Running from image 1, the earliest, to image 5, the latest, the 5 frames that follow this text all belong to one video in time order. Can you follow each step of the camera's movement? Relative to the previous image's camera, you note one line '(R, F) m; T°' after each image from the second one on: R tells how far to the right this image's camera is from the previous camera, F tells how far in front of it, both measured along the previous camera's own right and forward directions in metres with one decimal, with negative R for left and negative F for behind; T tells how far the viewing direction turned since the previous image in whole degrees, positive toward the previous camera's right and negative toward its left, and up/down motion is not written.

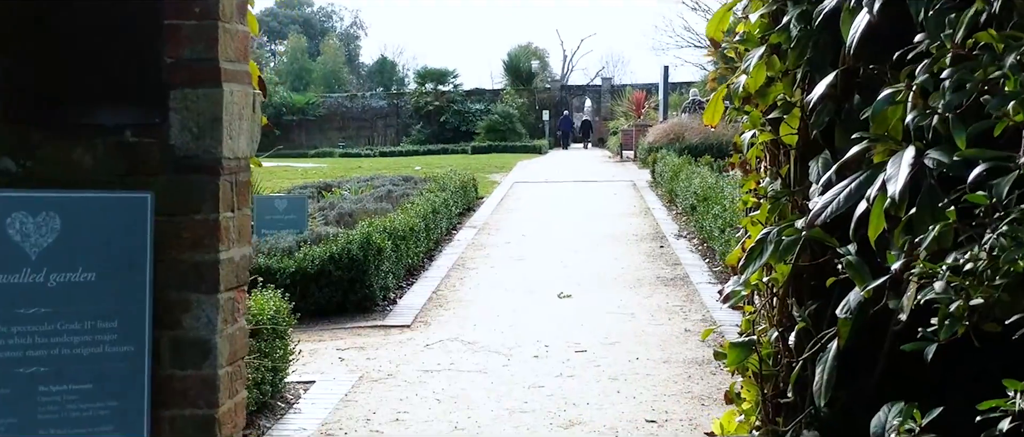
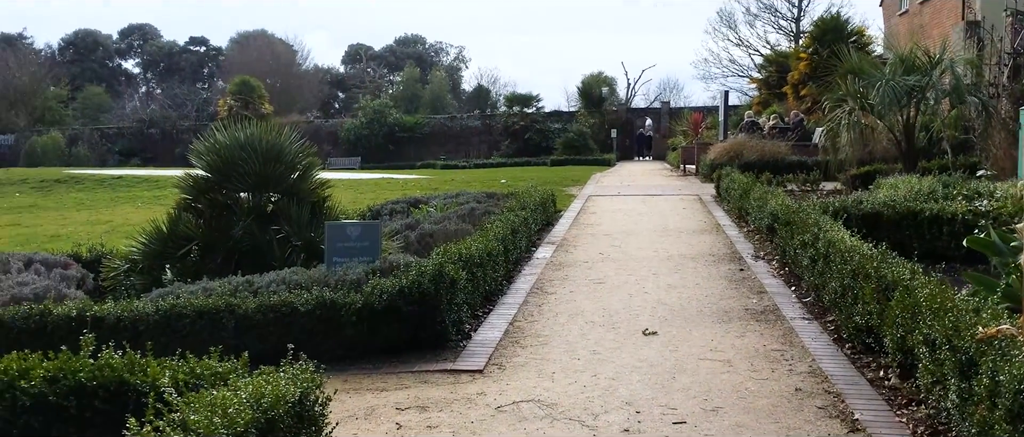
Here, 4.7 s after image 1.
(-0.1, +1.0) m; -4°
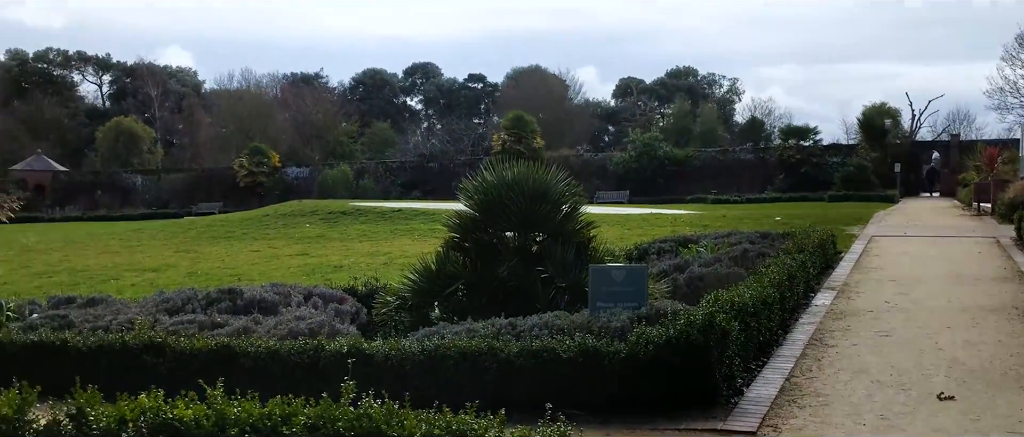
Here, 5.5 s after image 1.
(-0.1, +0.4) m; -16°
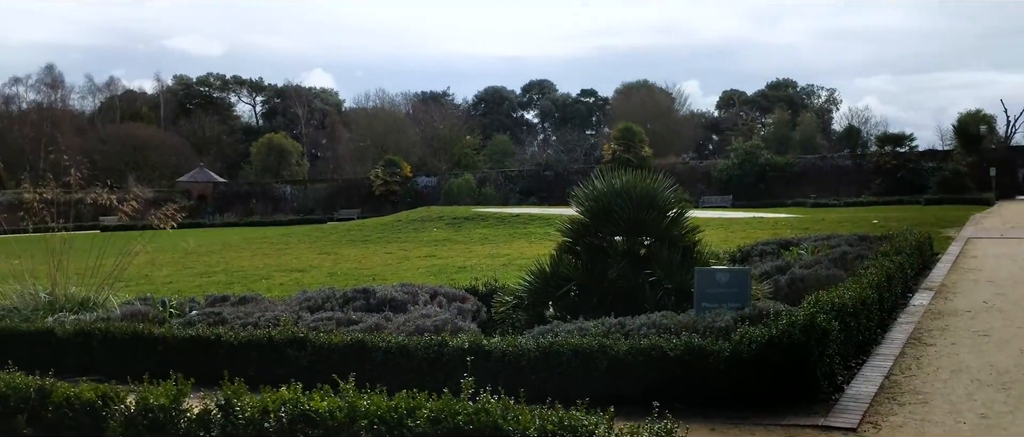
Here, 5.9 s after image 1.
(-0.3, -0.5) m; -4°
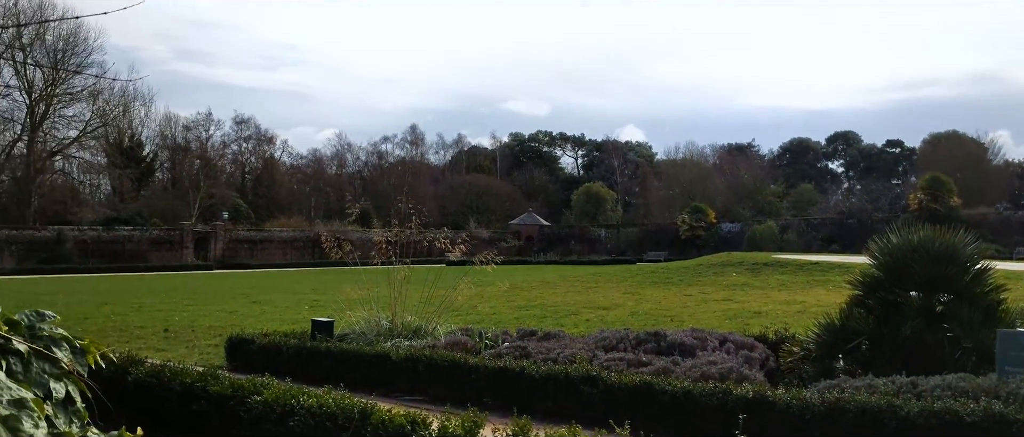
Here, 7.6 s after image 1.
(-0.5, -0.5) m; -14°
